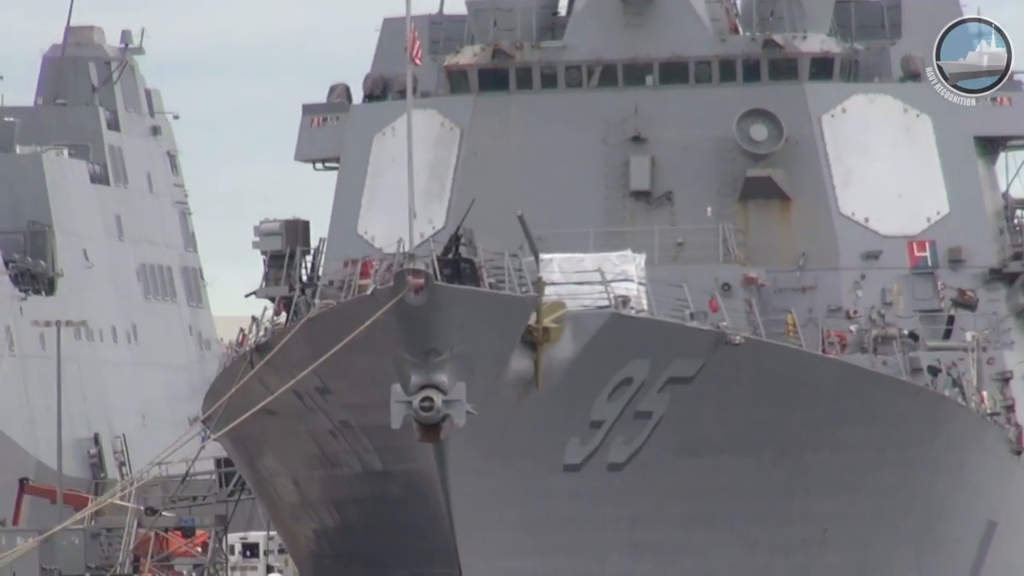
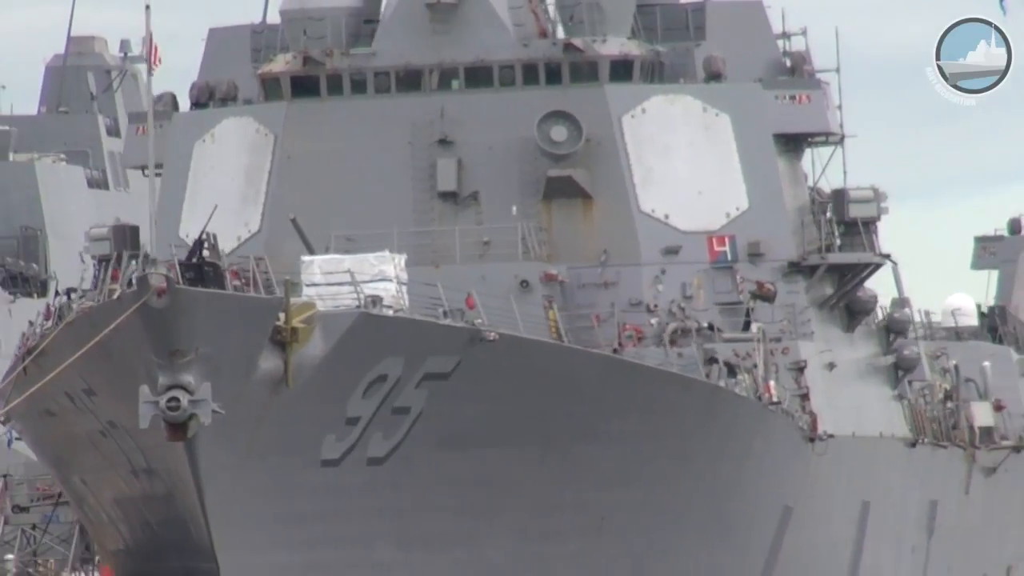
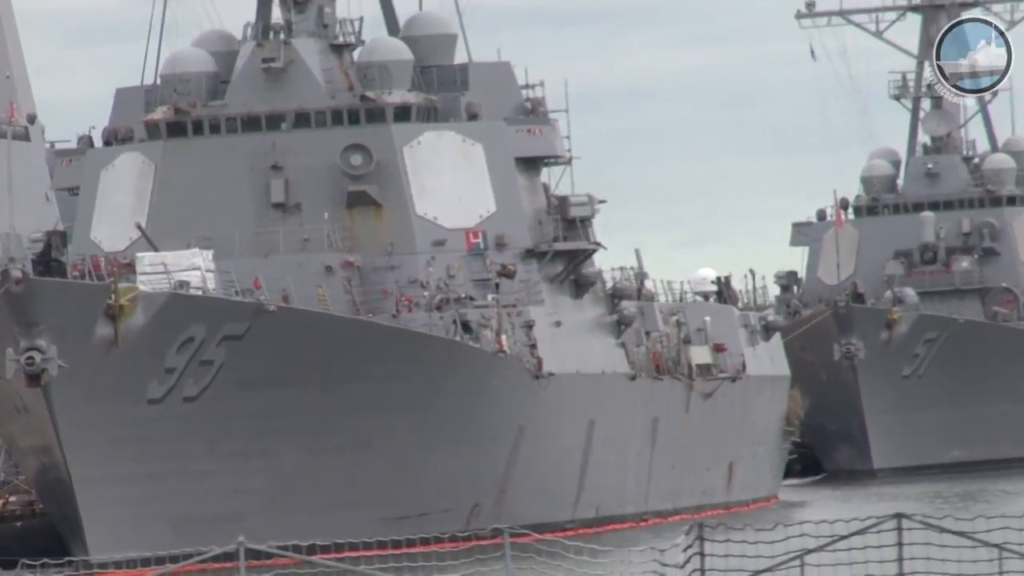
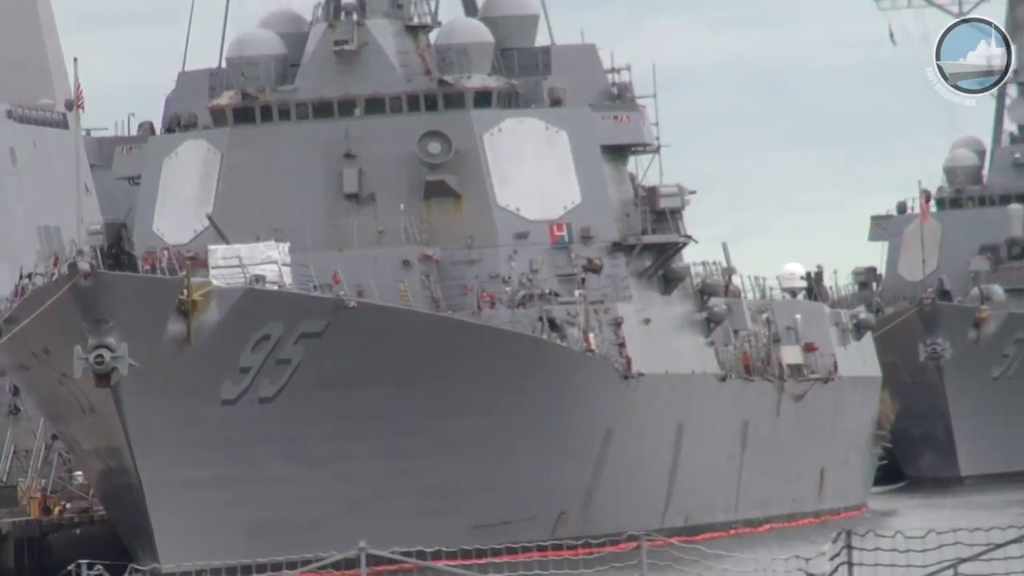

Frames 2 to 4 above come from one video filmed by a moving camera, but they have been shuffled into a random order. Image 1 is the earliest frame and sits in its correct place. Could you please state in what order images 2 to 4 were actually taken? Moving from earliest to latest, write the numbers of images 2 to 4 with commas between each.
2, 4, 3
